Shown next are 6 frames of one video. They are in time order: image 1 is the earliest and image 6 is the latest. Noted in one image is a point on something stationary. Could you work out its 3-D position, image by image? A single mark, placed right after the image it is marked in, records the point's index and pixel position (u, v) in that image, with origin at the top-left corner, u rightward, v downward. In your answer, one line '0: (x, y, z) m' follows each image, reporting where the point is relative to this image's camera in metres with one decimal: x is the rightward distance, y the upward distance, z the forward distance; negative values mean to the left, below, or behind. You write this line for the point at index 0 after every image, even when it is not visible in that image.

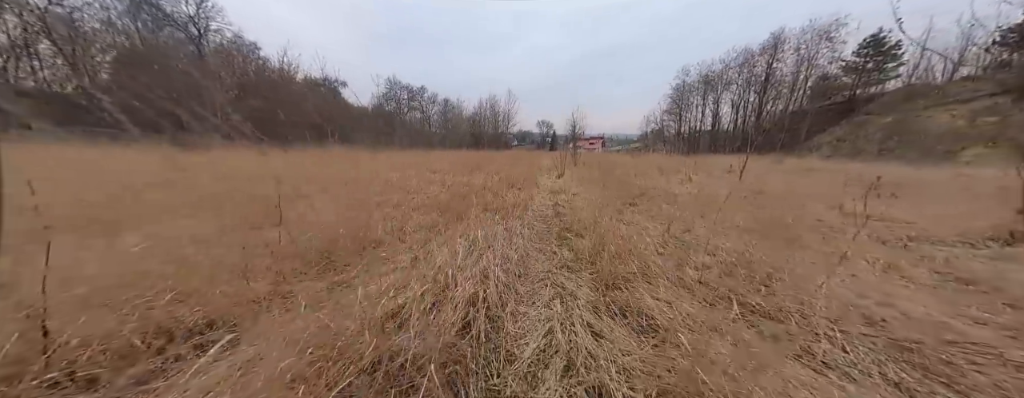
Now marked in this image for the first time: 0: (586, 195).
0: (+1.9, +0.6, +6.3) m
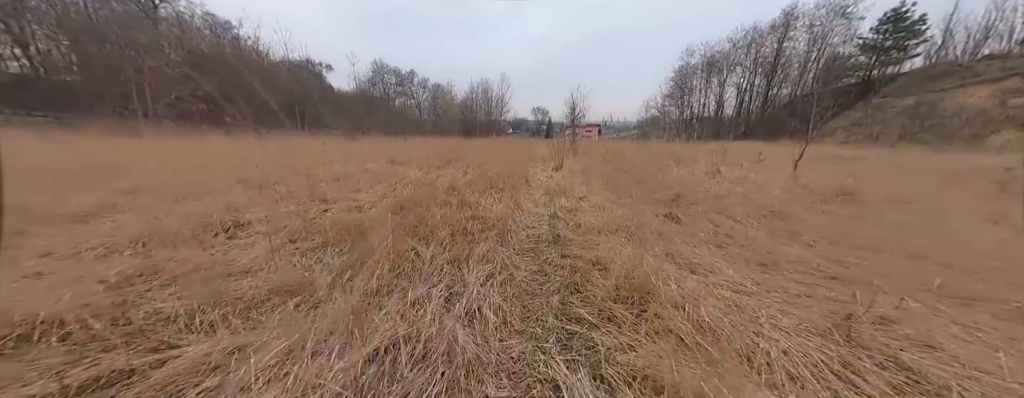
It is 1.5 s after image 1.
0: (+1.7, +0.7, +5.5) m
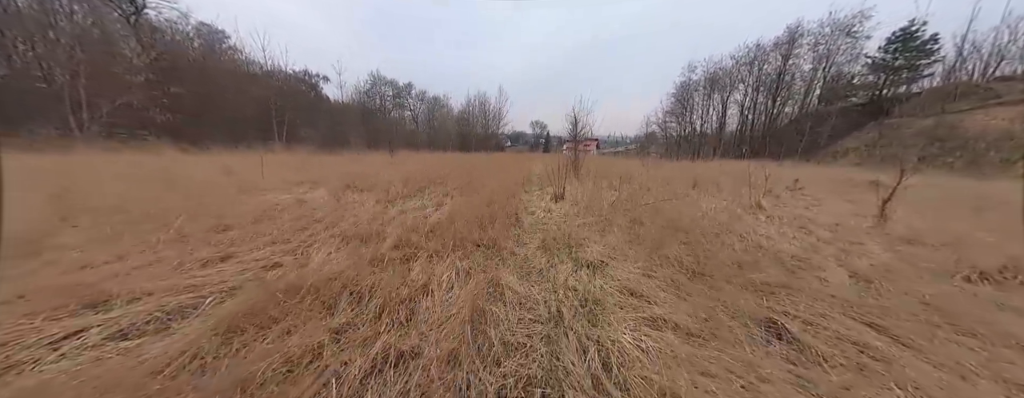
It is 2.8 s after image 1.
0: (+1.5, +0.2, +4.9) m
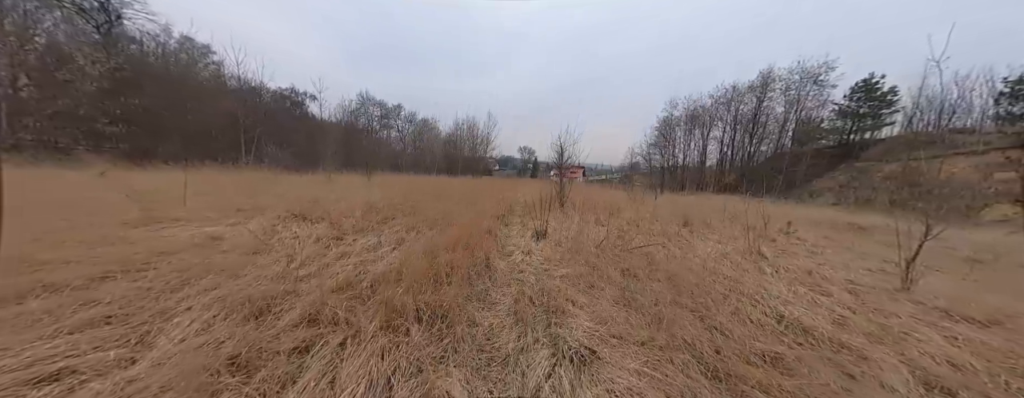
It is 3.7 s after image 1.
0: (+1.2, -0.4, +4.6) m
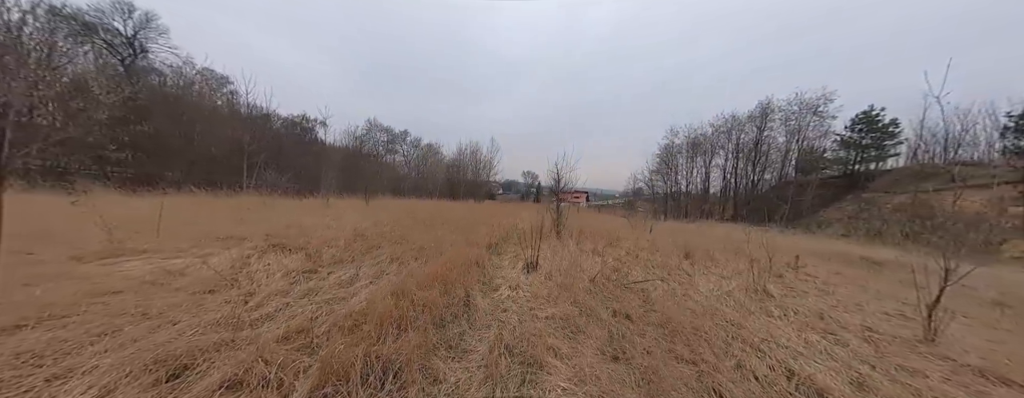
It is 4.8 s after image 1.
0: (+1.1, -0.9, +4.5) m
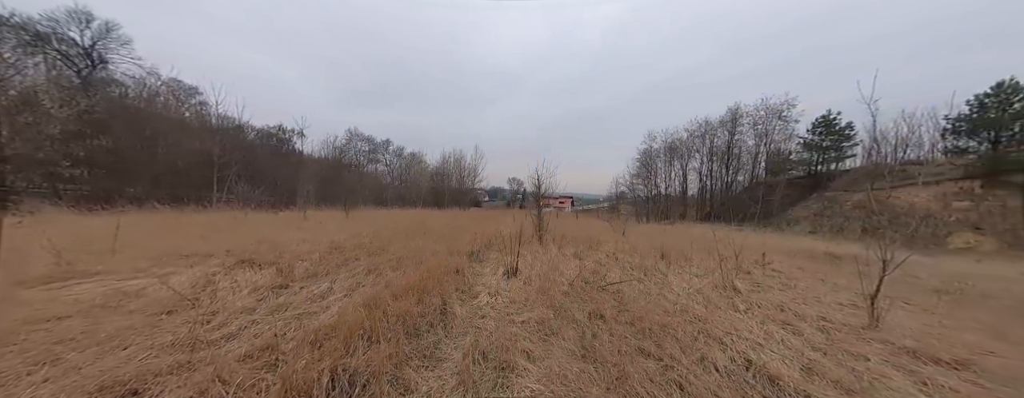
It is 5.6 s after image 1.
0: (+0.8, -1.0, +4.5) m
